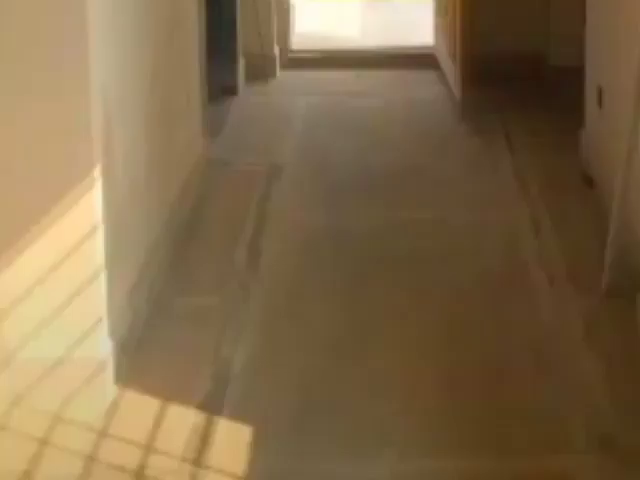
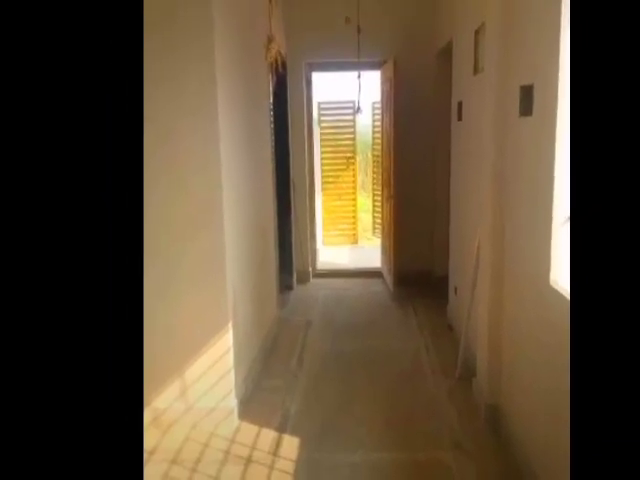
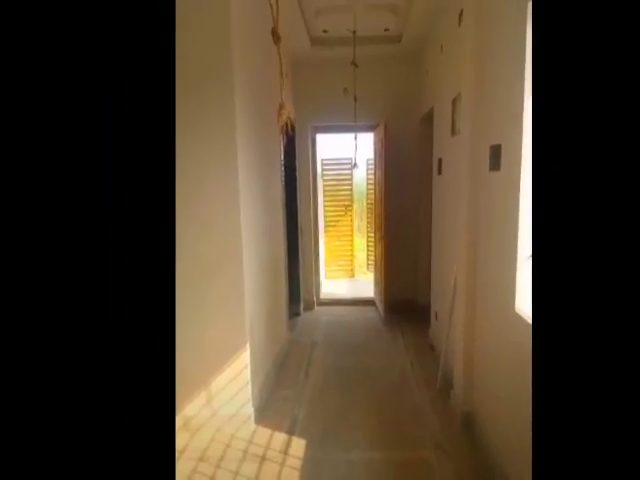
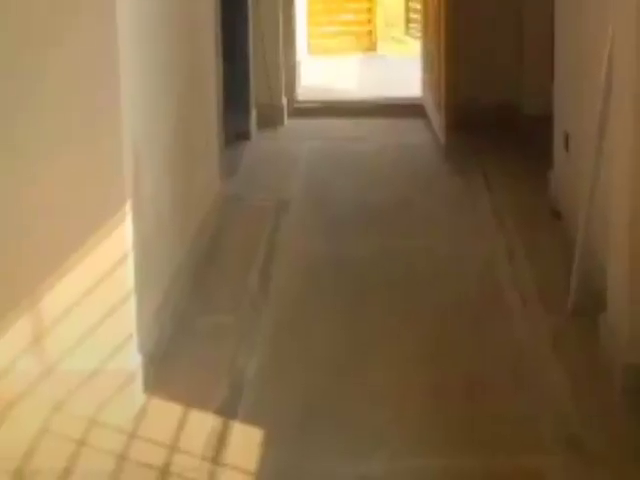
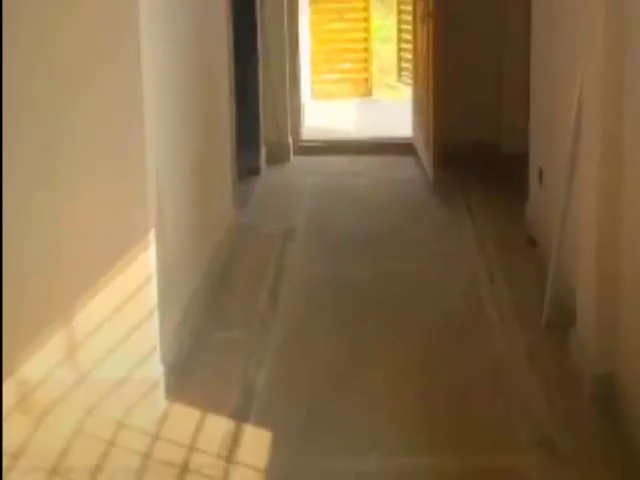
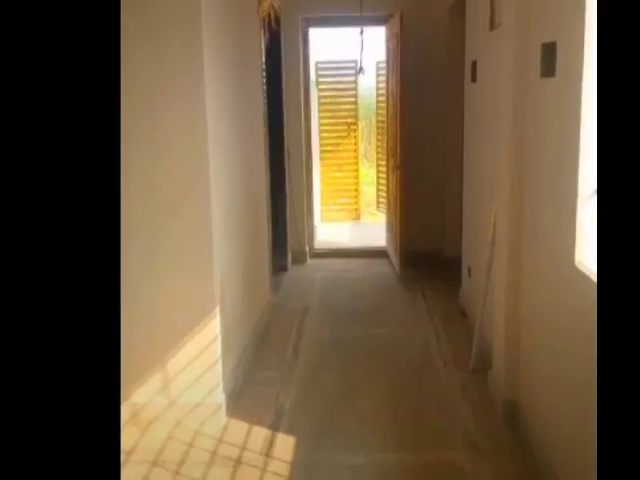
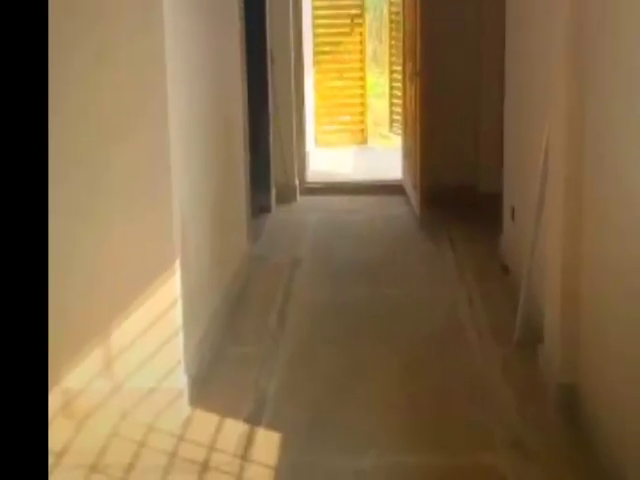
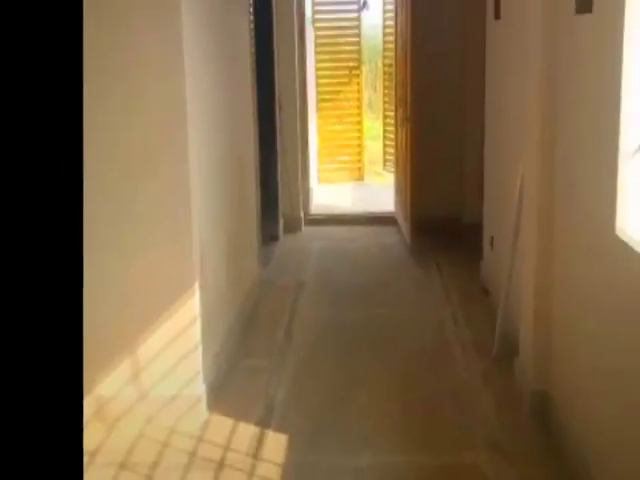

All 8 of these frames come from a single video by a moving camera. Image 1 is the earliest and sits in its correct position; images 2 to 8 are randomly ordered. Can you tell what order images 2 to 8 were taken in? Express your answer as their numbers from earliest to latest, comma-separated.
4, 5, 7, 8, 6, 2, 3
